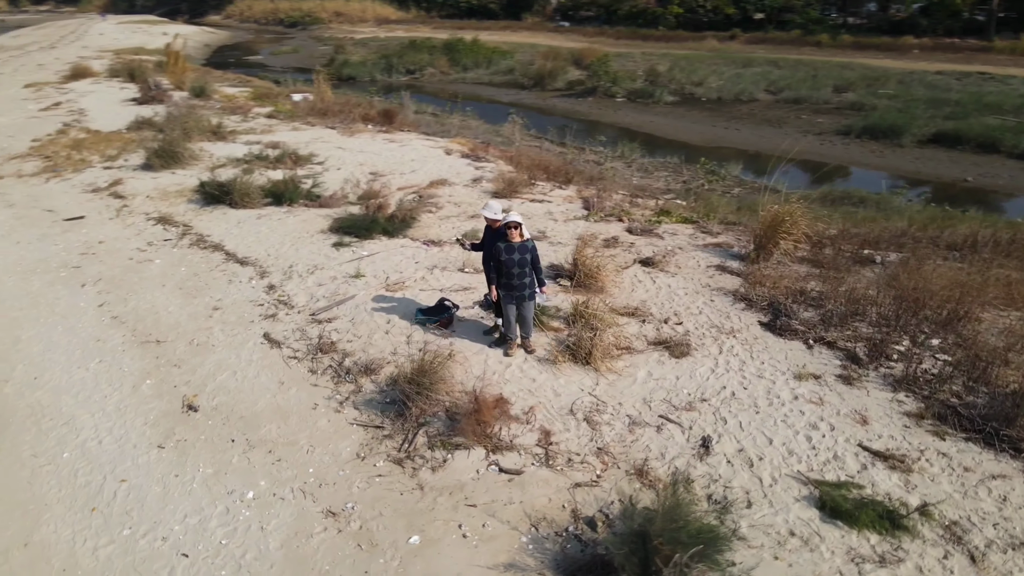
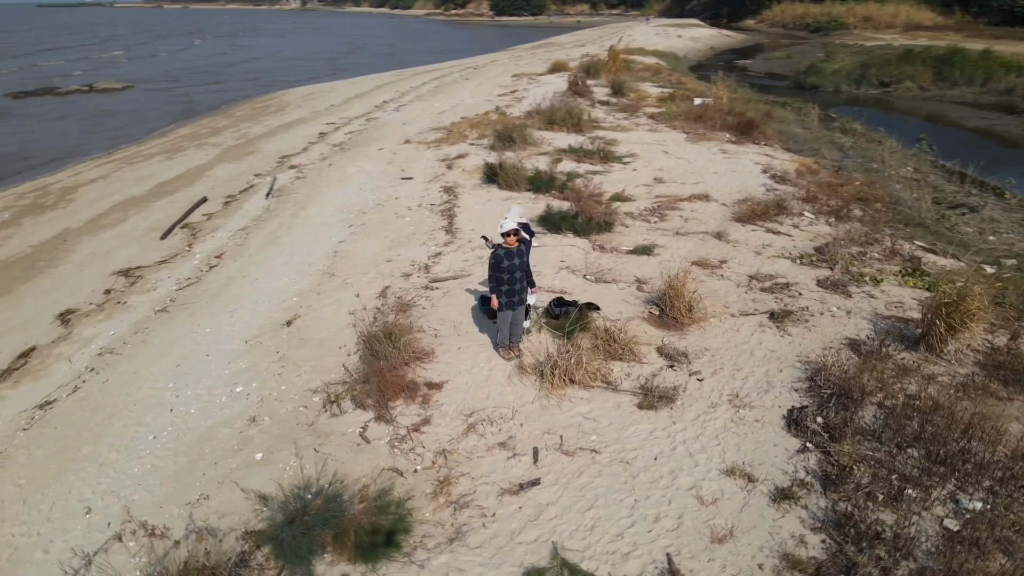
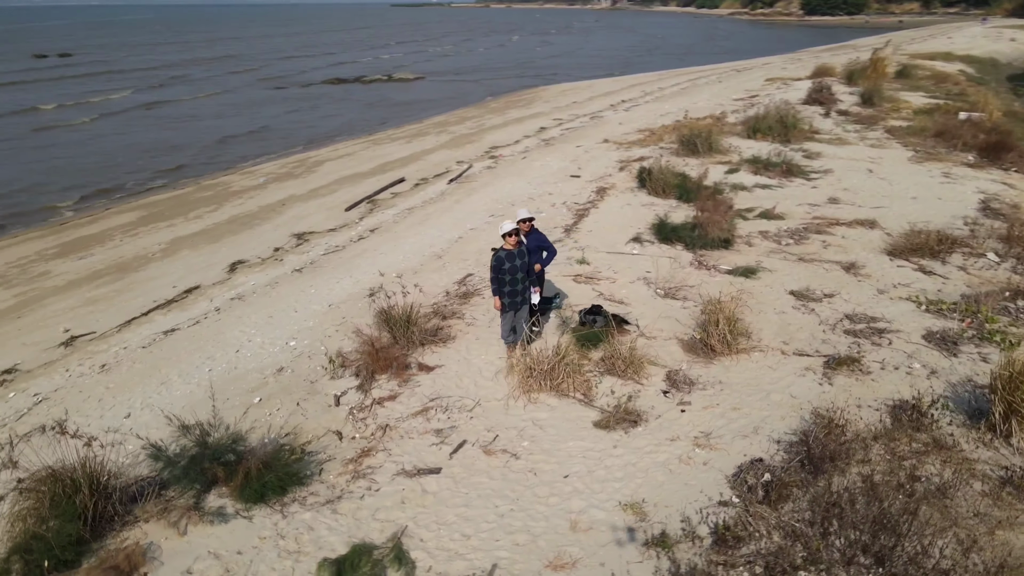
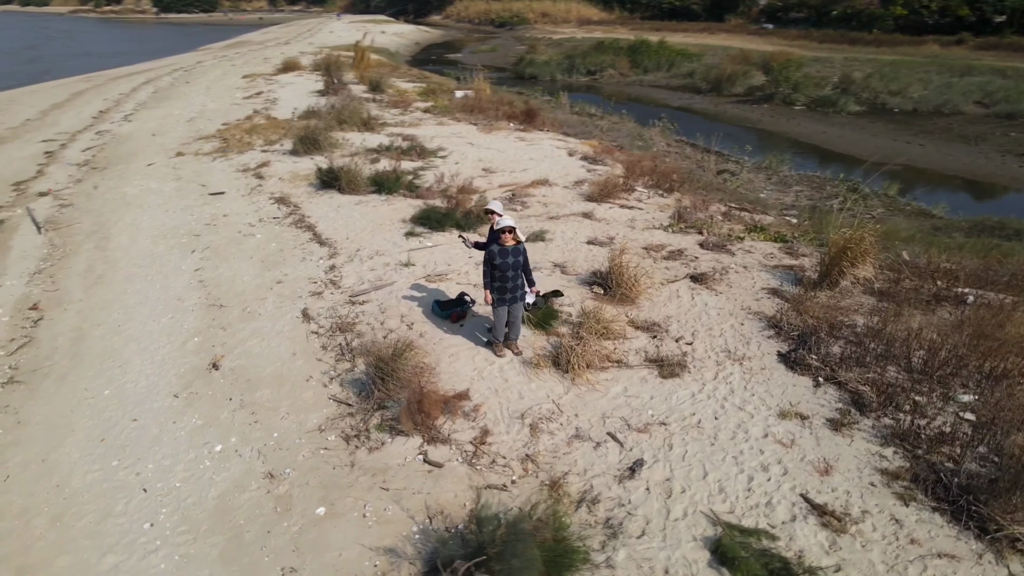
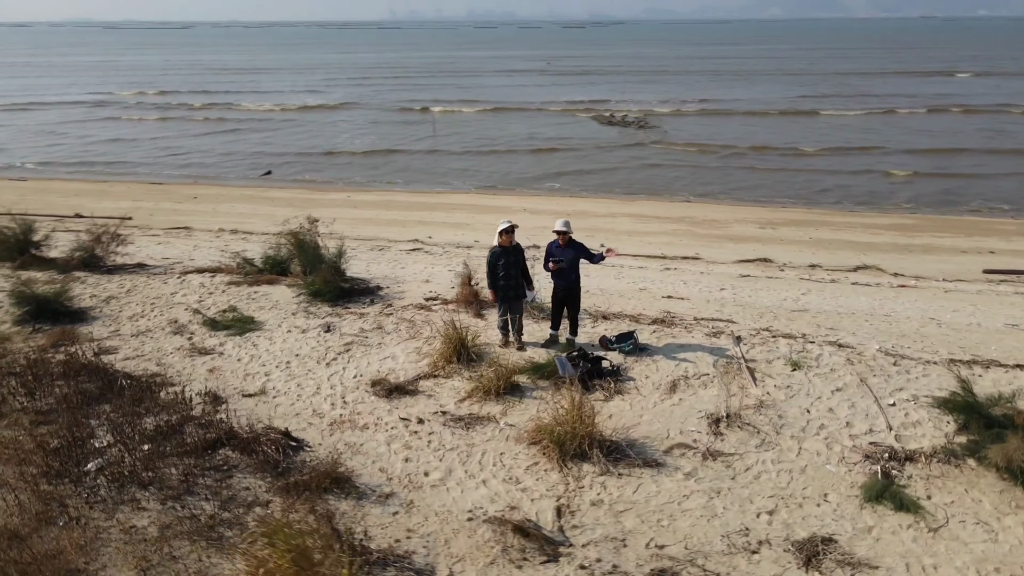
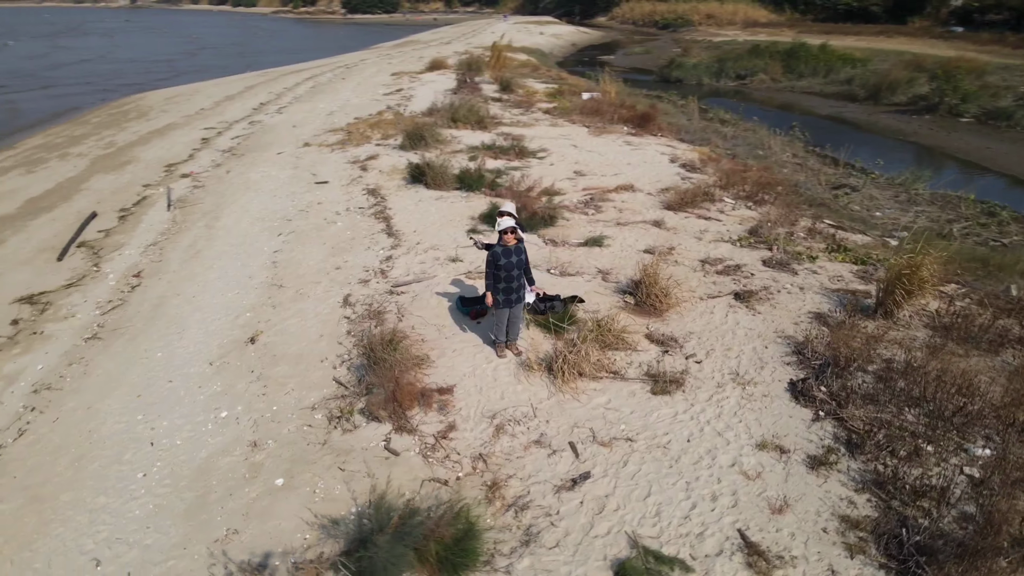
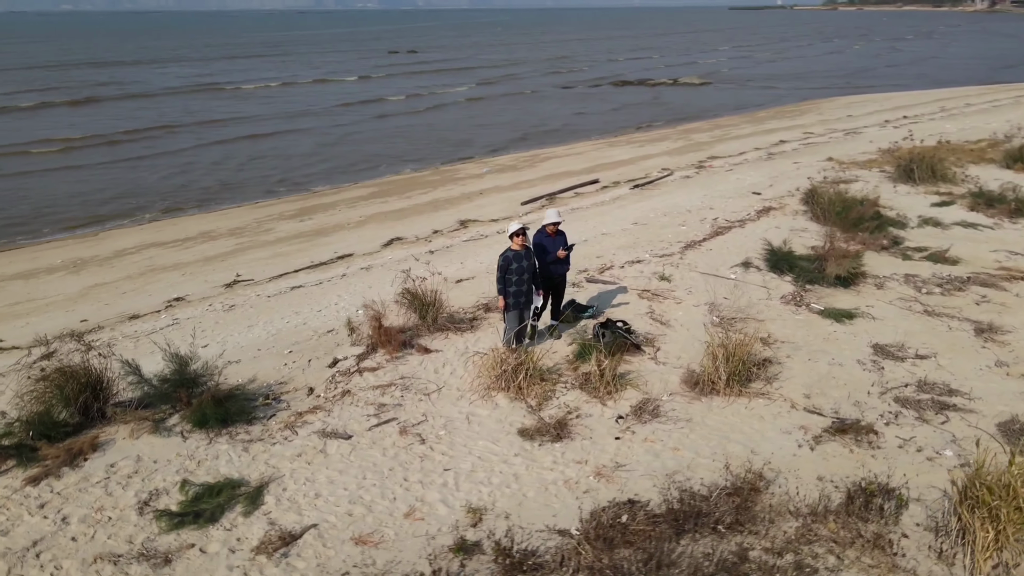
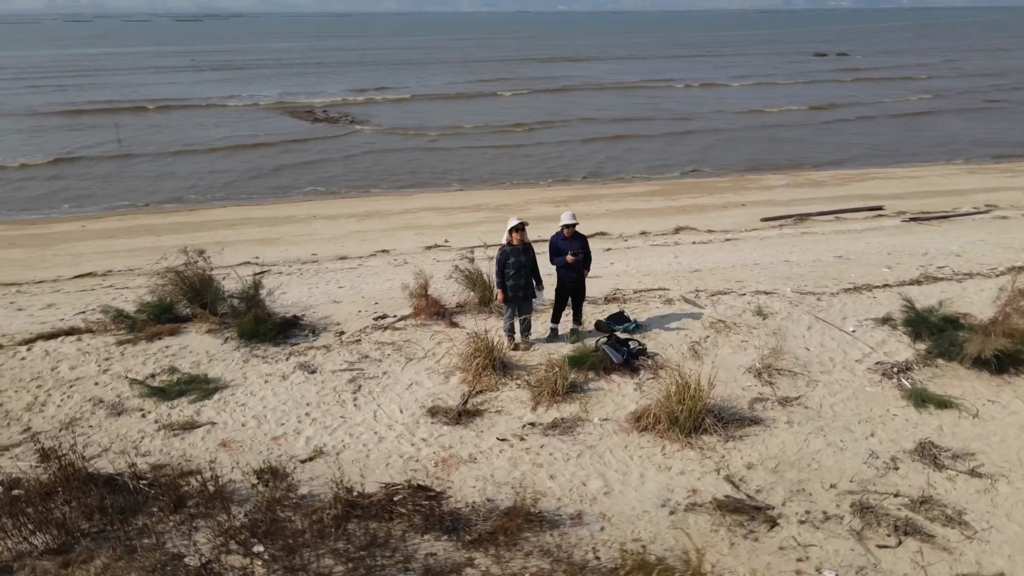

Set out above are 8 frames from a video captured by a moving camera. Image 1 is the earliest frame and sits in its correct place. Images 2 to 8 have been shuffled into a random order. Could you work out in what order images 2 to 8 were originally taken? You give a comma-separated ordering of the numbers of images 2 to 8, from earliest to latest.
4, 6, 2, 3, 7, 8, 5
